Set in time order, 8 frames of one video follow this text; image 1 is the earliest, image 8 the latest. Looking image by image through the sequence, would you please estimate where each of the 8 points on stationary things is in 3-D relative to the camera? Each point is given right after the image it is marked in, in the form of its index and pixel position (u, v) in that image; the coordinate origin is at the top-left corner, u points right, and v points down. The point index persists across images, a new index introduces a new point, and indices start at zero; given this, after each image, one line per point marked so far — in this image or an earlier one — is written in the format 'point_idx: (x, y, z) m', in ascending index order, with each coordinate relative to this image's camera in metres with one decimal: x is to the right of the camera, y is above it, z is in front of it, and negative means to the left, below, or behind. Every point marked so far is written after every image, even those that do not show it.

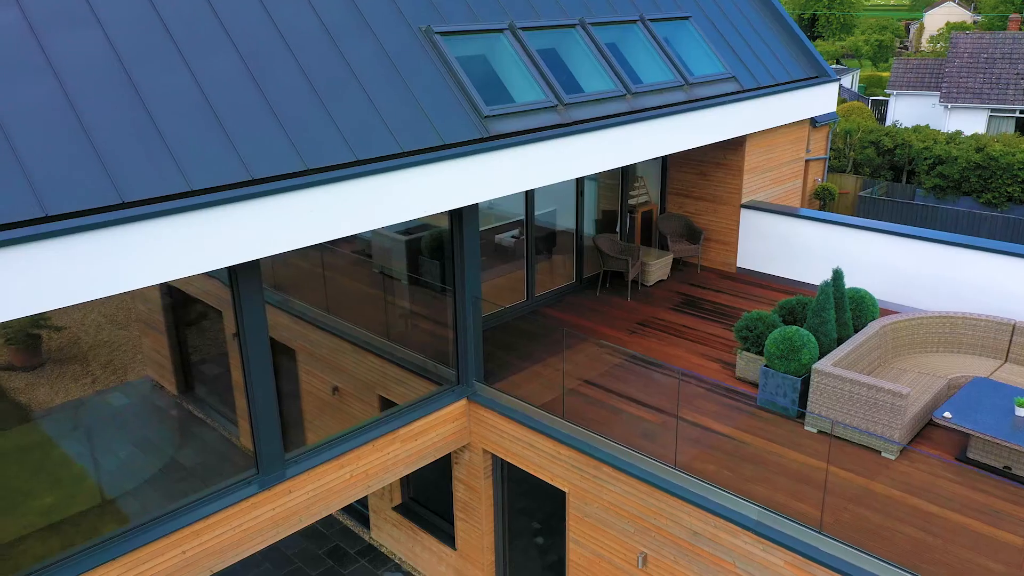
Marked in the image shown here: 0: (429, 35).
0: (-0.9, +2.8, +8.3) m
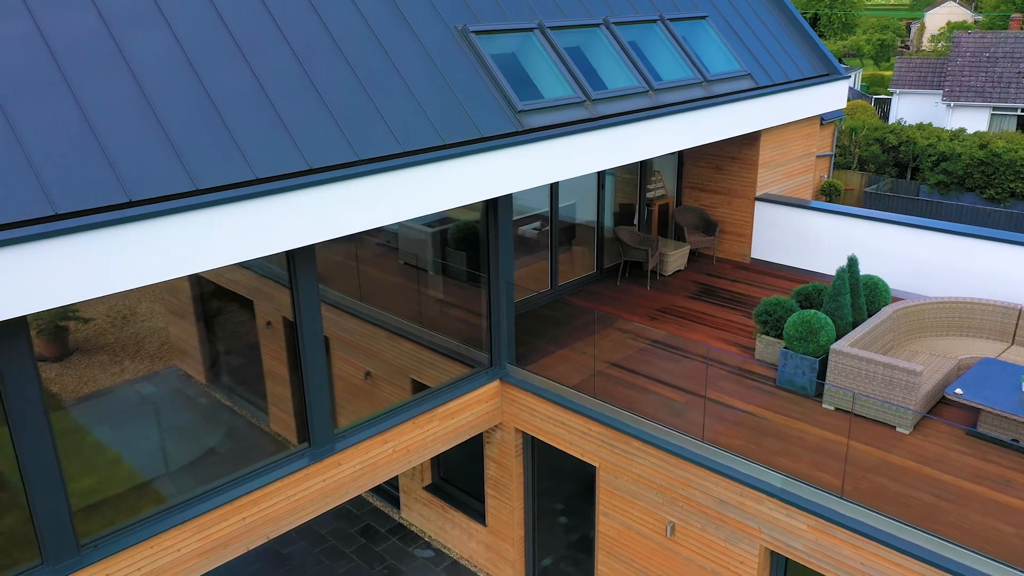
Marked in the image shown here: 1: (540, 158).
0: (-0.5, +2.9, +8.7) m
1: (+0.1, +1.3, +8.0) m
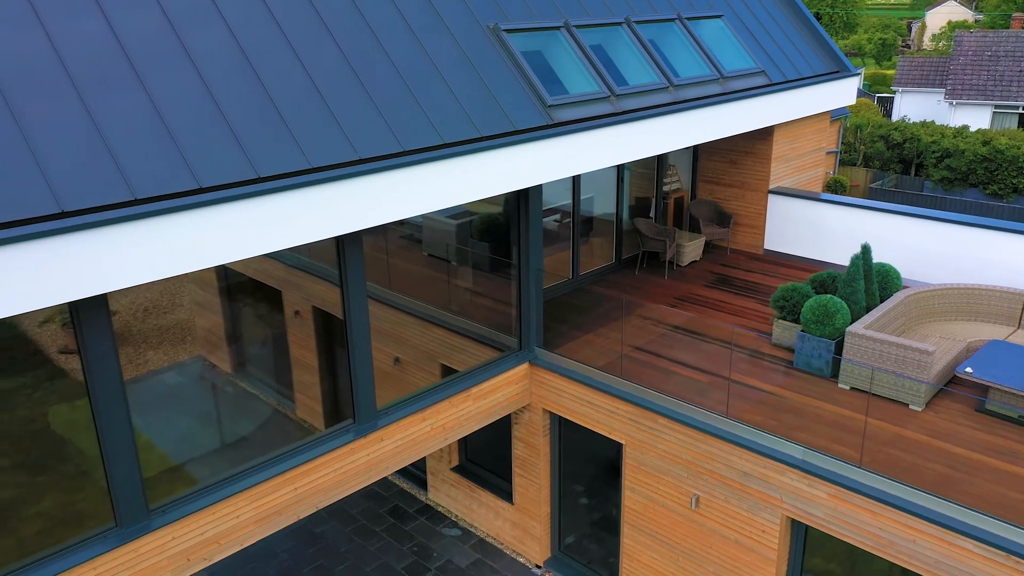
0: (-0.2, +3.1, +9.1) m
1: (+0.4, +1.5, +8.4) m
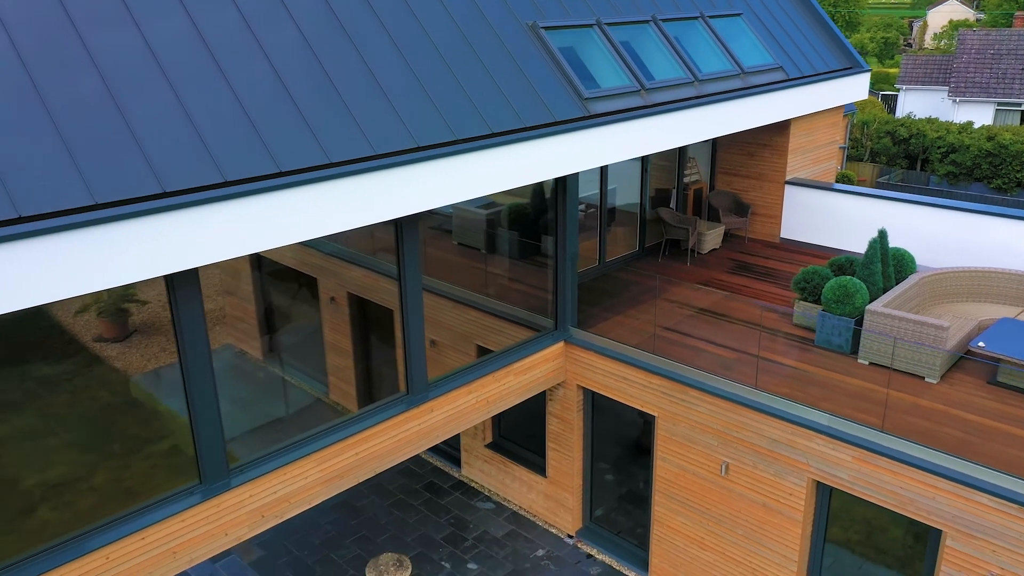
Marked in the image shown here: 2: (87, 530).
0: (+0.3, +3.3, +9.7) m
1: (+0.9, +1.7, +9.0) m
2: (-3.8, -2.1, +6.1) m
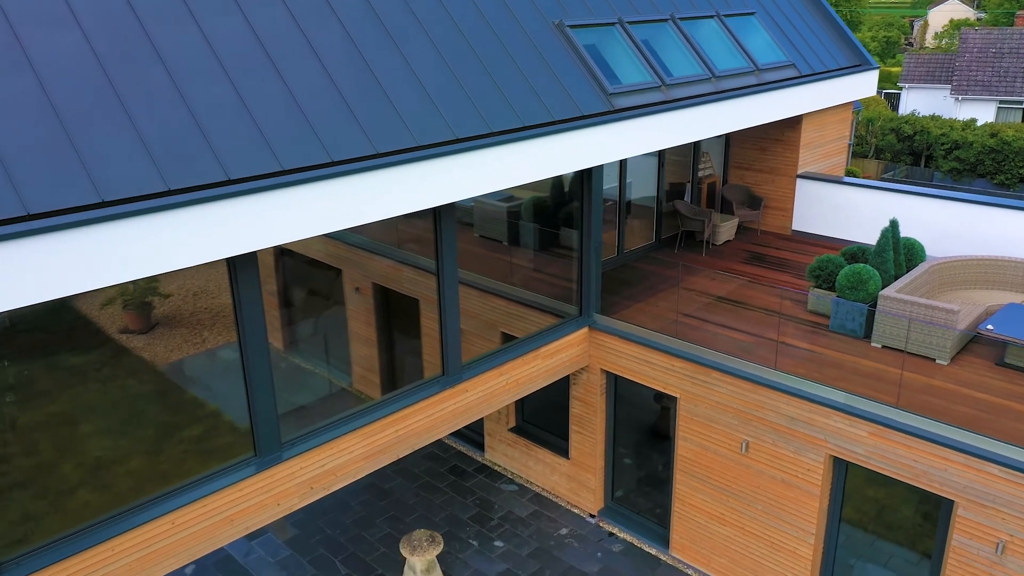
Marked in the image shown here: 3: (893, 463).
0: (+0.7, +3.5, +10.1) m
1: (+1.2, +1.9, +9.4) m
2: (-3.4, -1.9, +6.5) m
3: (+4.0, -1.8, +7.9) m
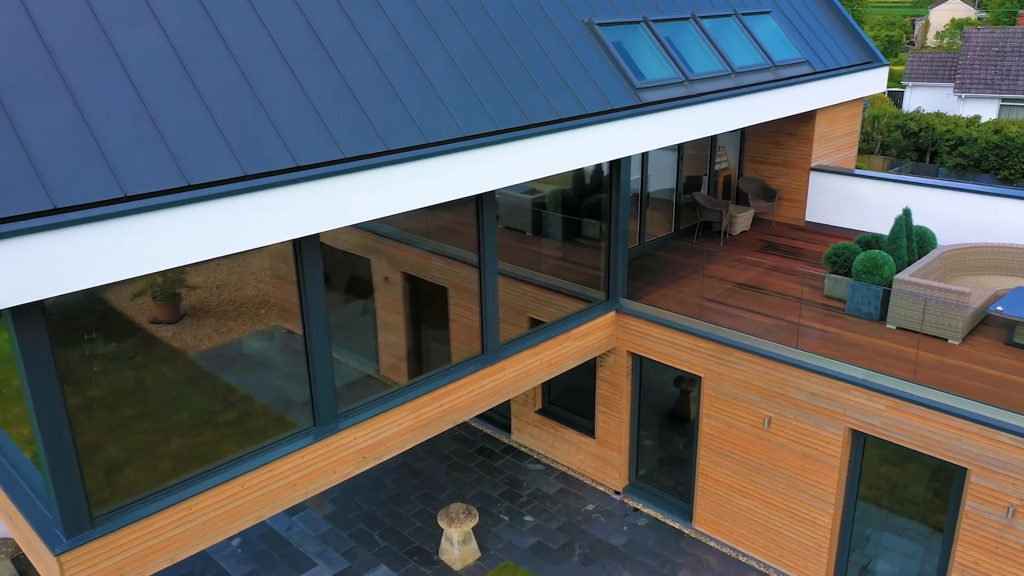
0: (+1.1, +3.7, +10.6) m
1: (+1.7, +2.1, +9.9) m
2: (-3.0, -1.7, +7.0) m
3: (+4.4, -1.6, +8.4) m
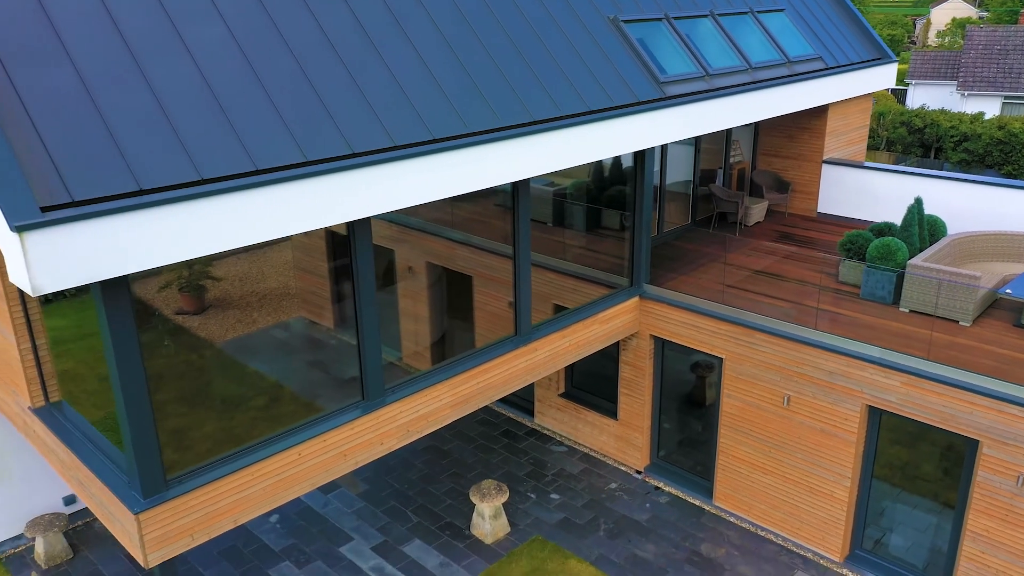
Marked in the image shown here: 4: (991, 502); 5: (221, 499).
0: (+1.5, +3.9, +11.0) m
1: (+2.1, +2.3, +10.3) m
2: (-2.6, -1.5, +7.4) m
3: (+4.8, -1.4, +8.9) m
4: (+5.5, -2.4, +8.6) m
5: (-2.8, -2.0, +7.2) m
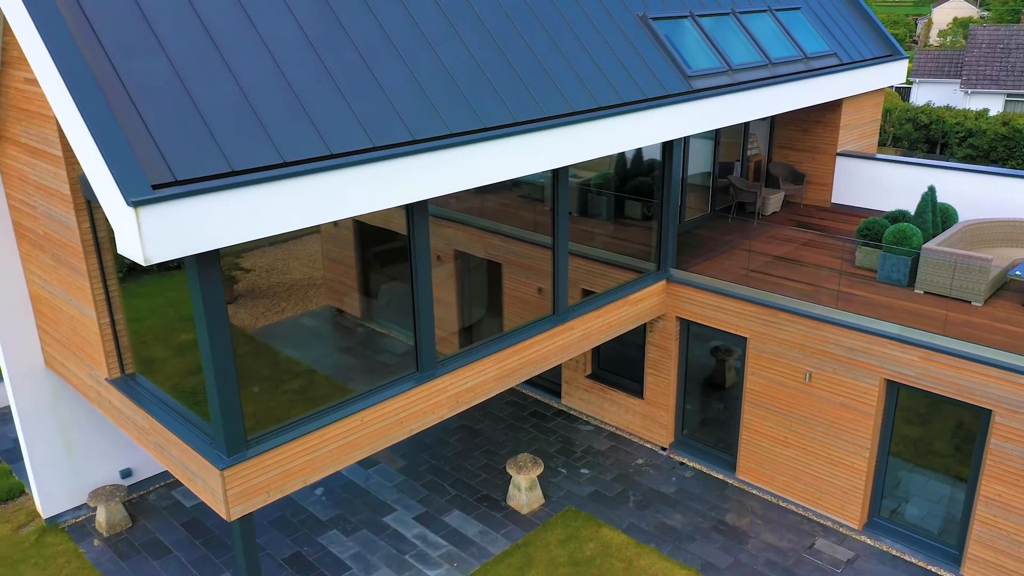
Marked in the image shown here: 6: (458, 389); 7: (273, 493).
0: (+2.0, +4.1, +11.6) m
1: (+2.6, +2.5, +10.9) m
2: (-2.1, -1.3, +8.0) m
3: (+5.3, -1.2, +9.5) m
4: (+6.0, -2.2, +9.2) m
5: (-2.3, -1.8, +7.8) m
6: (-0.7, -1.2, +9.2) m
7: (-2.4, -2.1, +7.7) m
